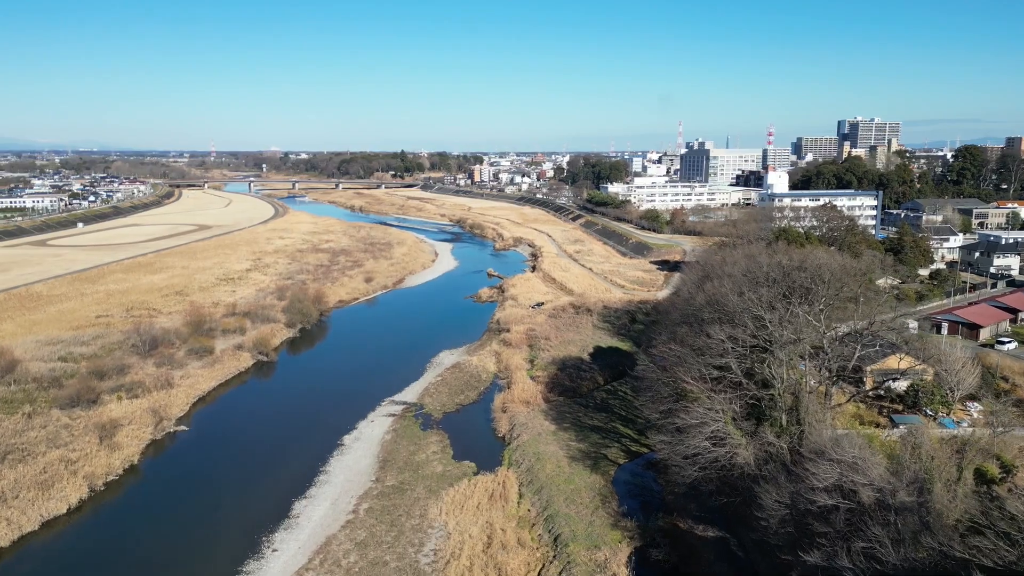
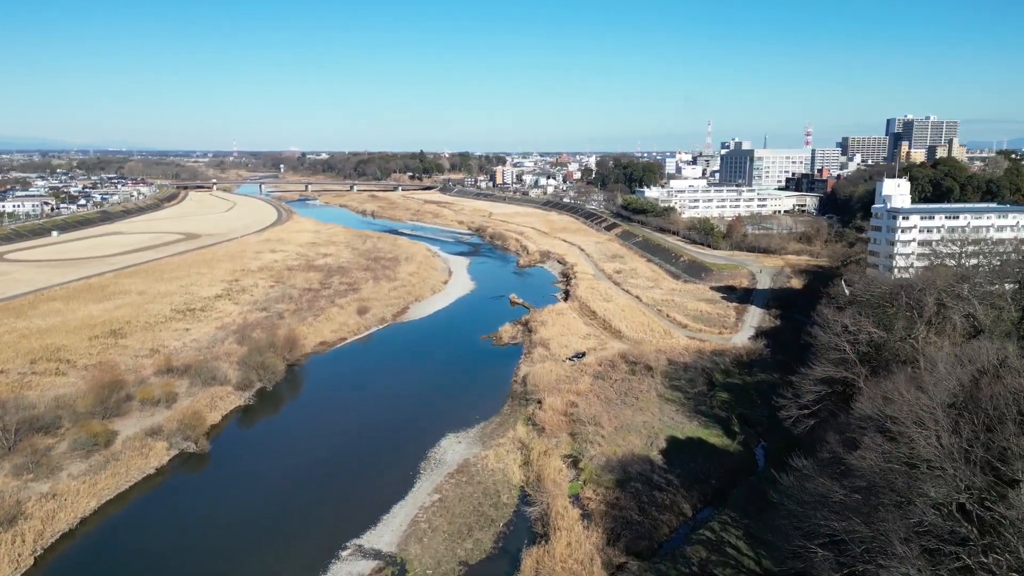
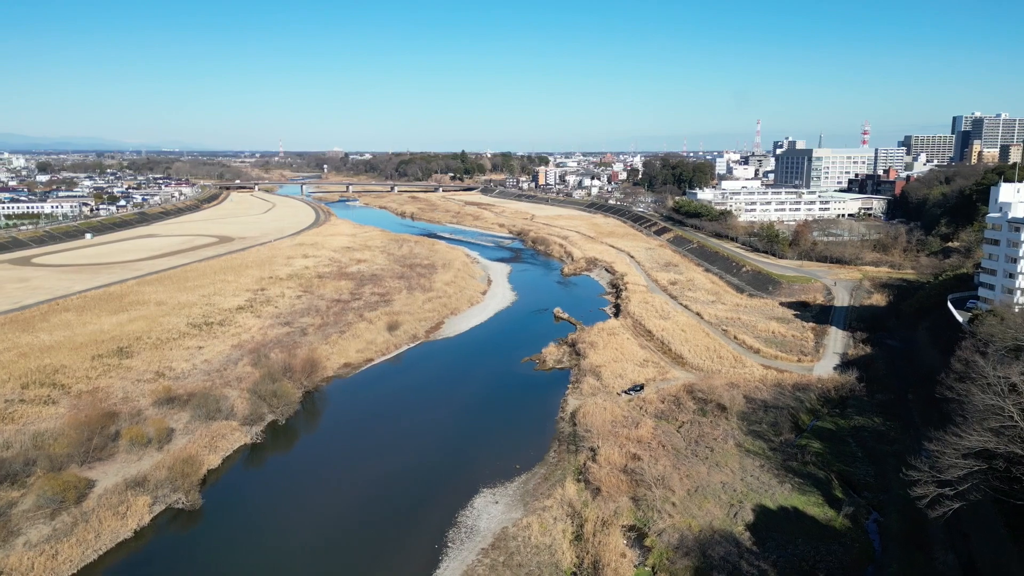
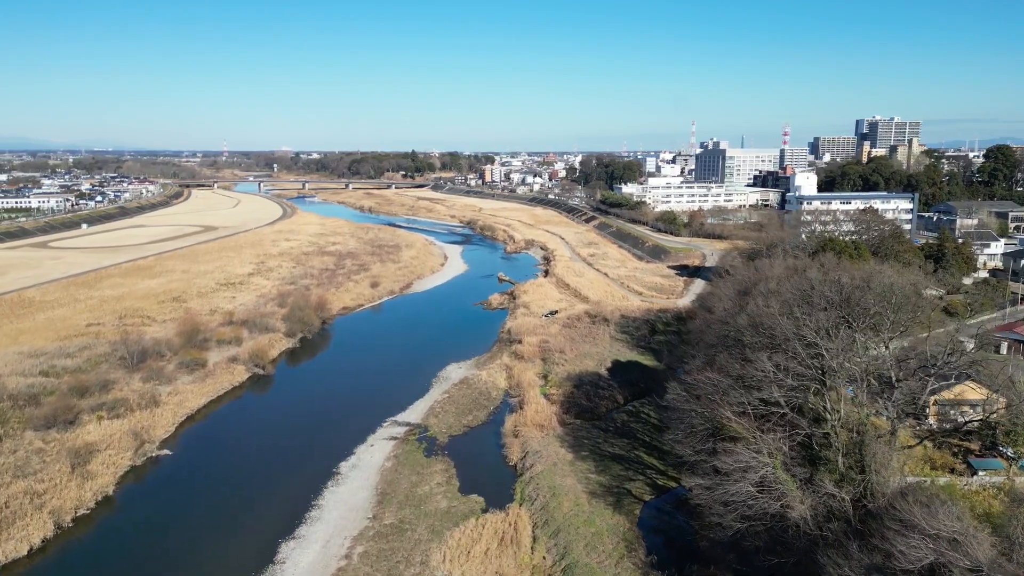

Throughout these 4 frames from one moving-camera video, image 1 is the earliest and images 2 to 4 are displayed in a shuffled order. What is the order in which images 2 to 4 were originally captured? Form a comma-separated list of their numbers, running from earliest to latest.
4, 2, 3
